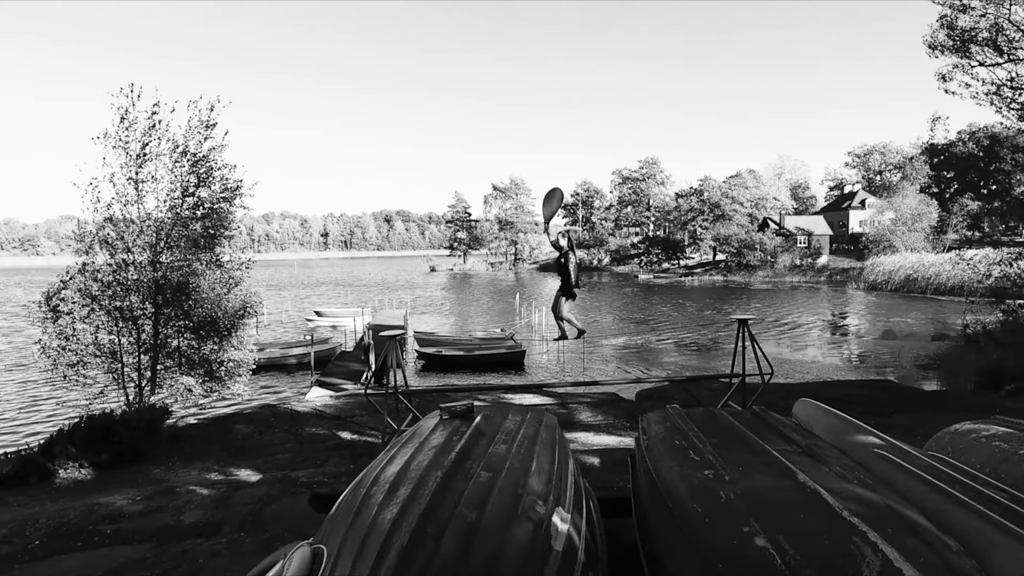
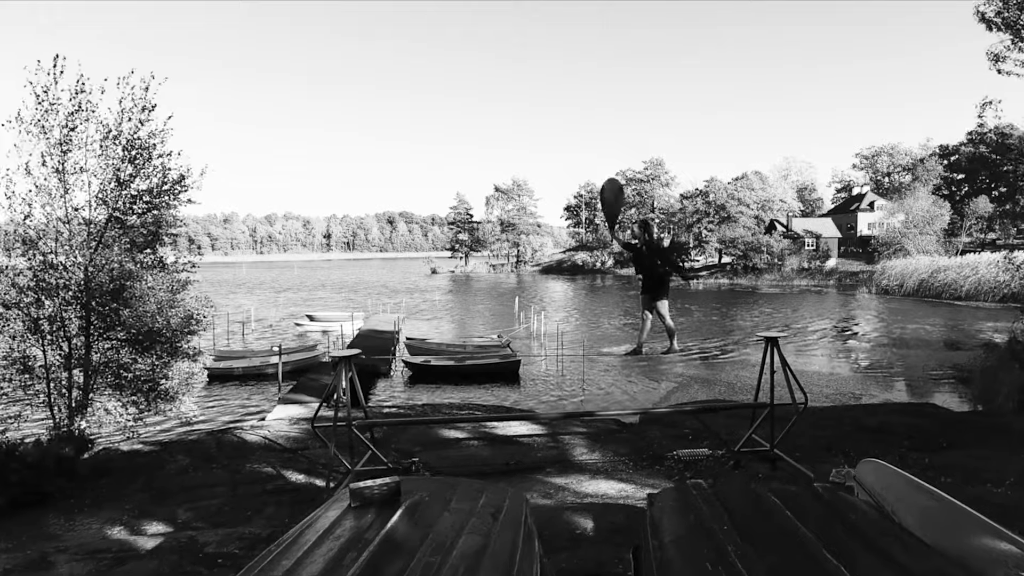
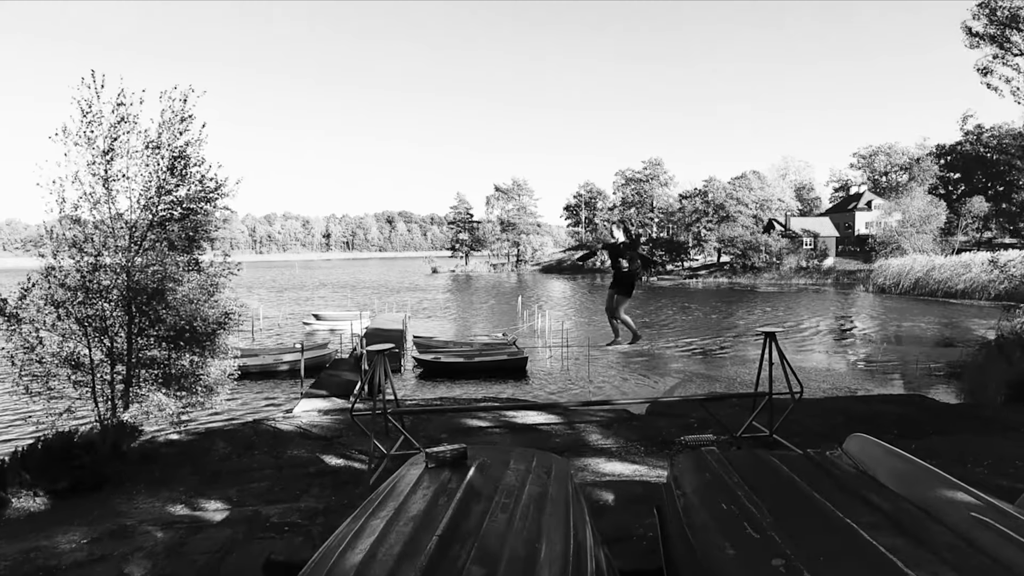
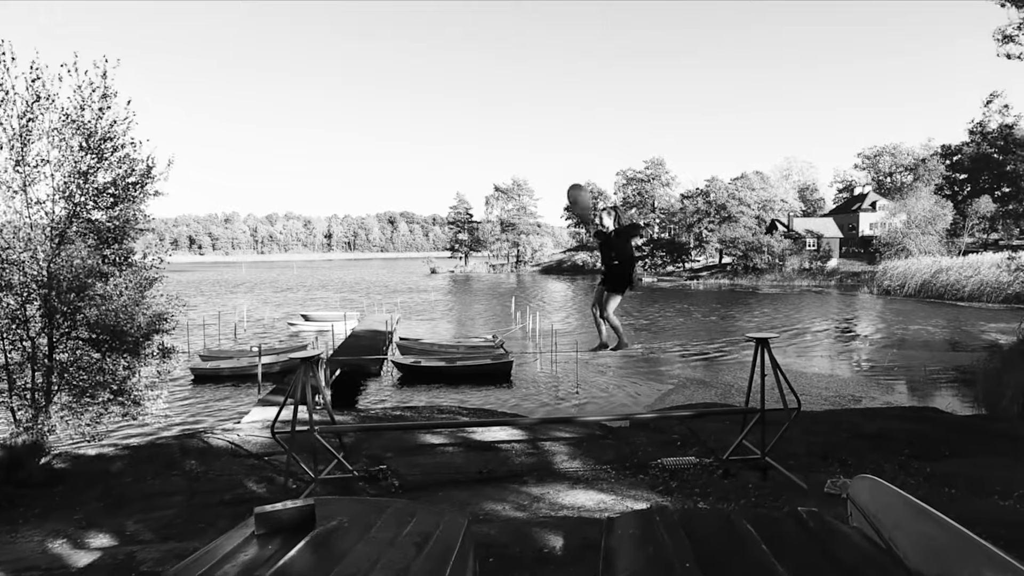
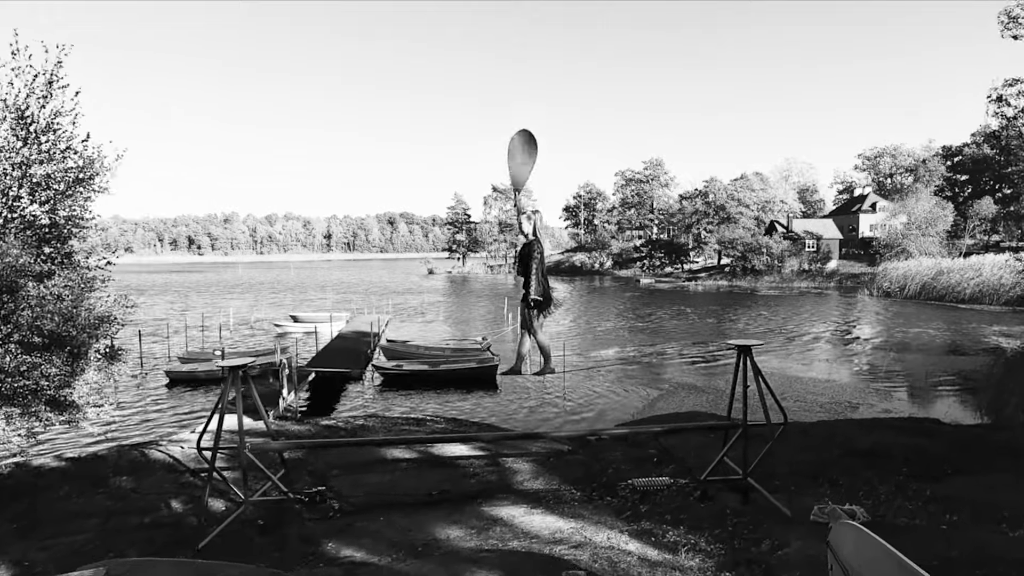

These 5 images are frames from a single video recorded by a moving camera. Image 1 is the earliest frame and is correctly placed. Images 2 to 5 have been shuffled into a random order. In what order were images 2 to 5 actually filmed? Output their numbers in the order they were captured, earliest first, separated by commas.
3, 2, 4, 5
